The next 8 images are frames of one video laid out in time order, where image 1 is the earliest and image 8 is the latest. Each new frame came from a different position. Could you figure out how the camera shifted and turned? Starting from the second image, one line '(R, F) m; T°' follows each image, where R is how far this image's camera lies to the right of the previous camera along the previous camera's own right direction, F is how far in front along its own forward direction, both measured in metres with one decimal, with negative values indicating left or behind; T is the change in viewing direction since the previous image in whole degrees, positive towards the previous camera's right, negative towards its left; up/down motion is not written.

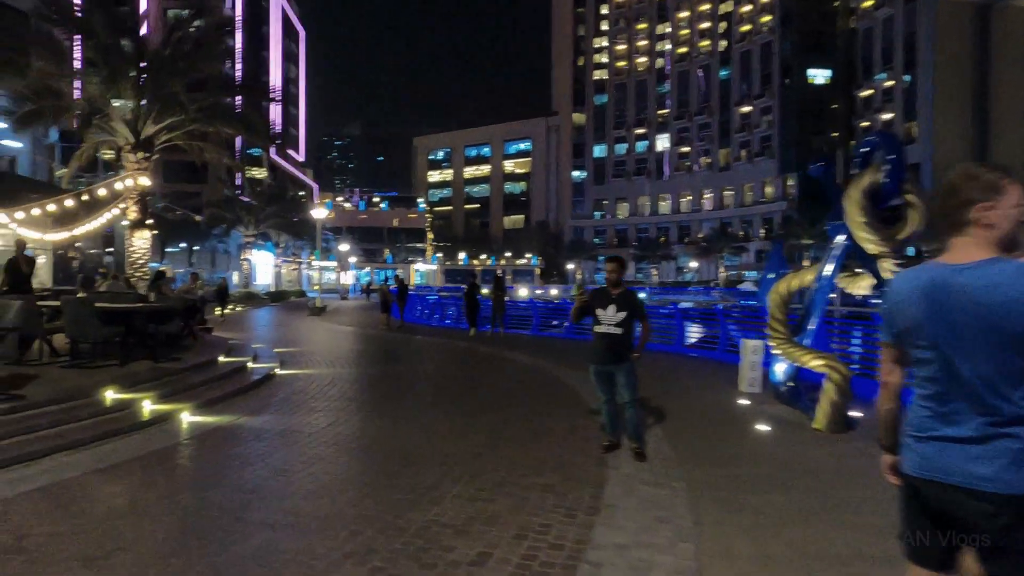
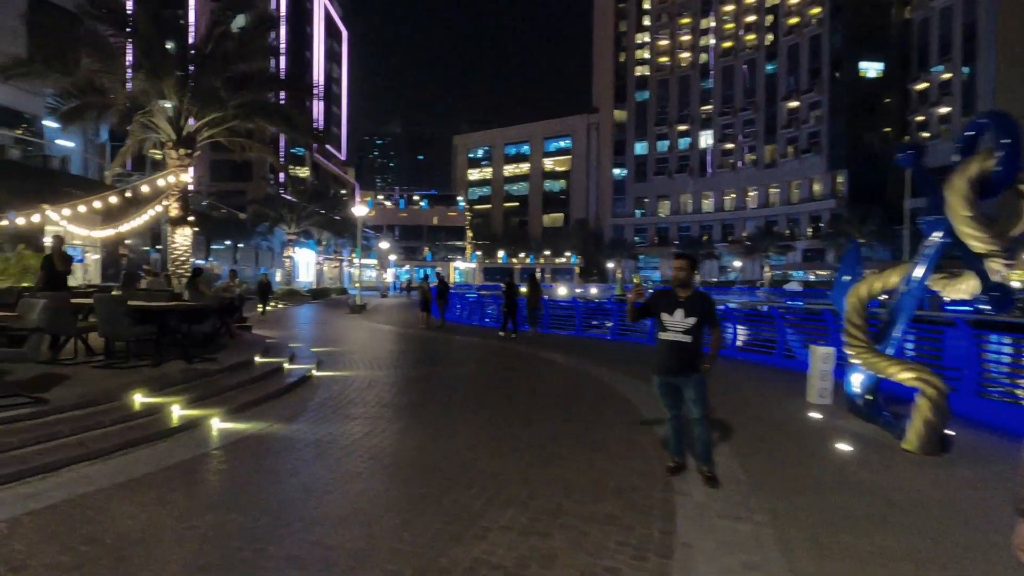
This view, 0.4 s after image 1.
(-0.1, +0.6) m; -3°
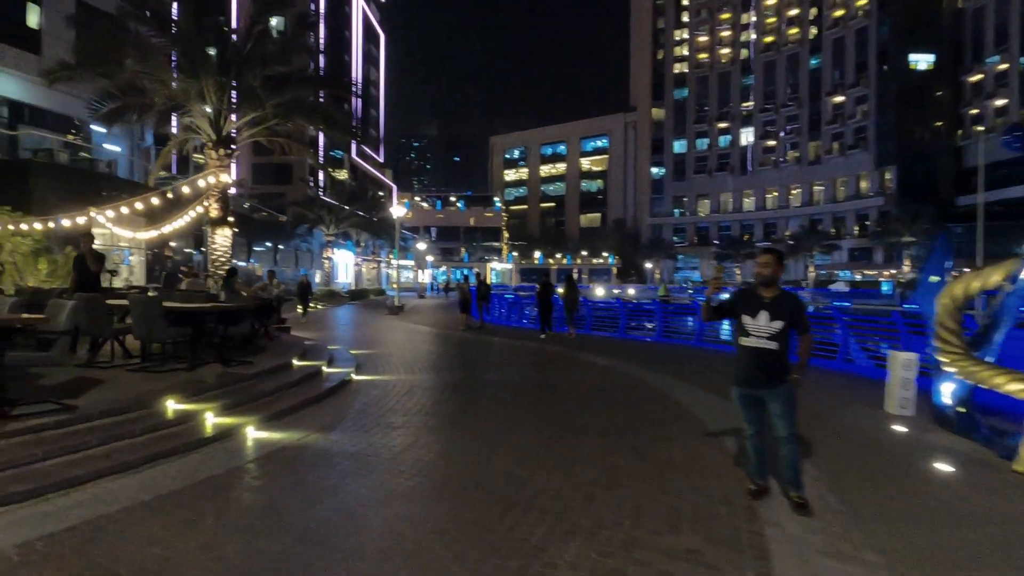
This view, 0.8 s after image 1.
(-0.2, +0.6) m; -3°
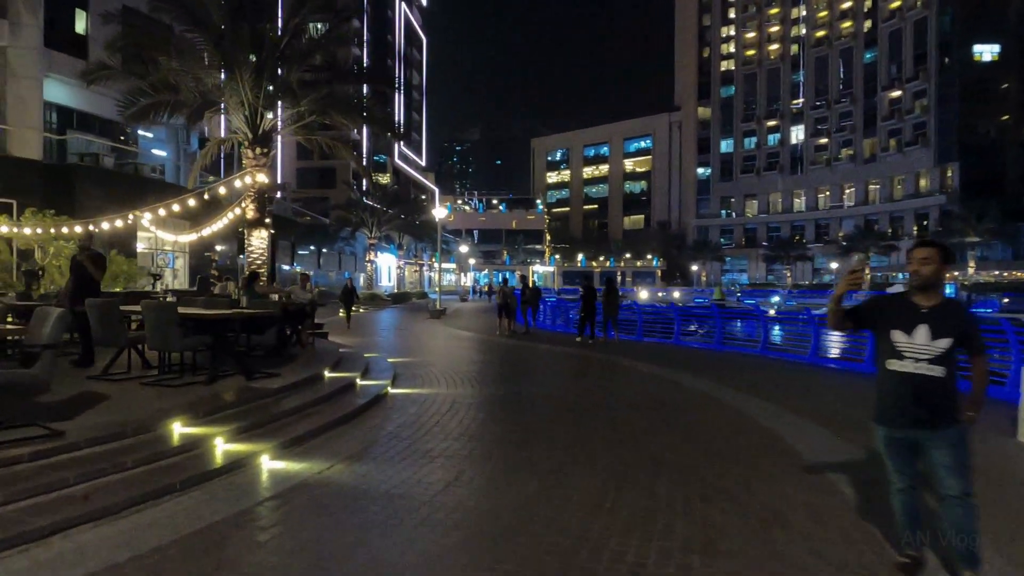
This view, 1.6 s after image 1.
(-0.2, +1.1) m; -4°
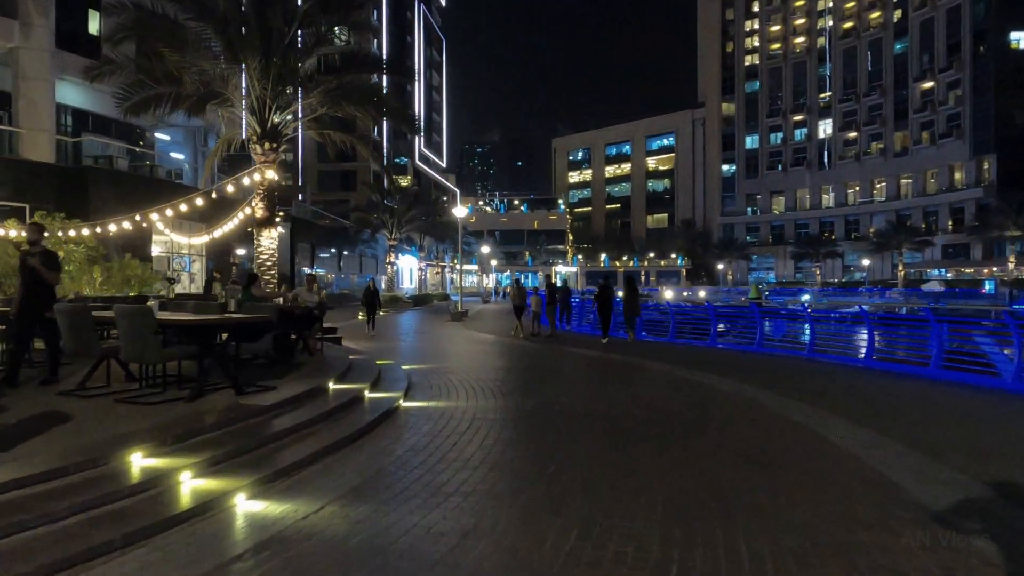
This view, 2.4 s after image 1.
(-0.1, +1.1) m; -2°
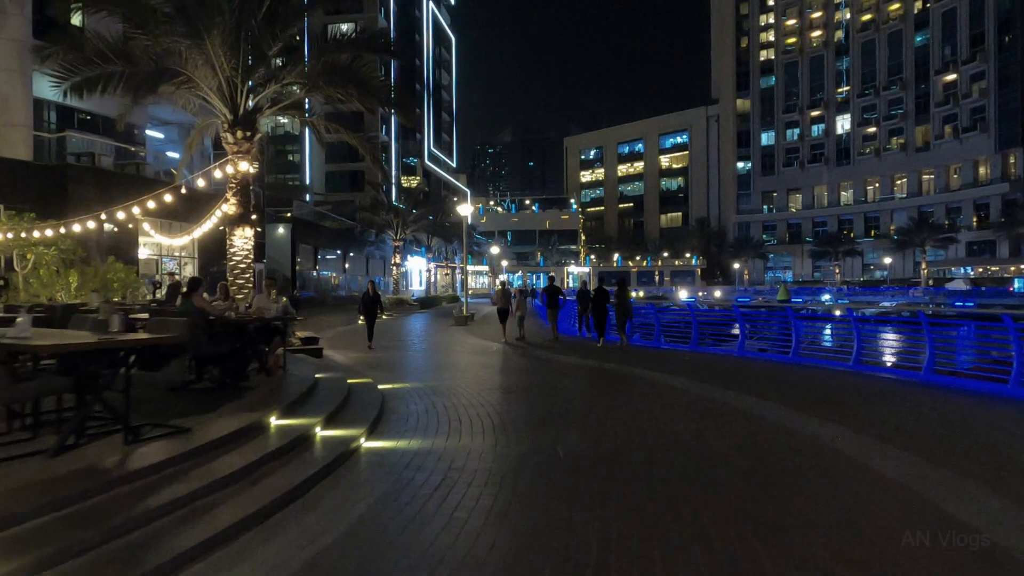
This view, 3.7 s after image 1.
(+0.2, +1.9) m; -1°
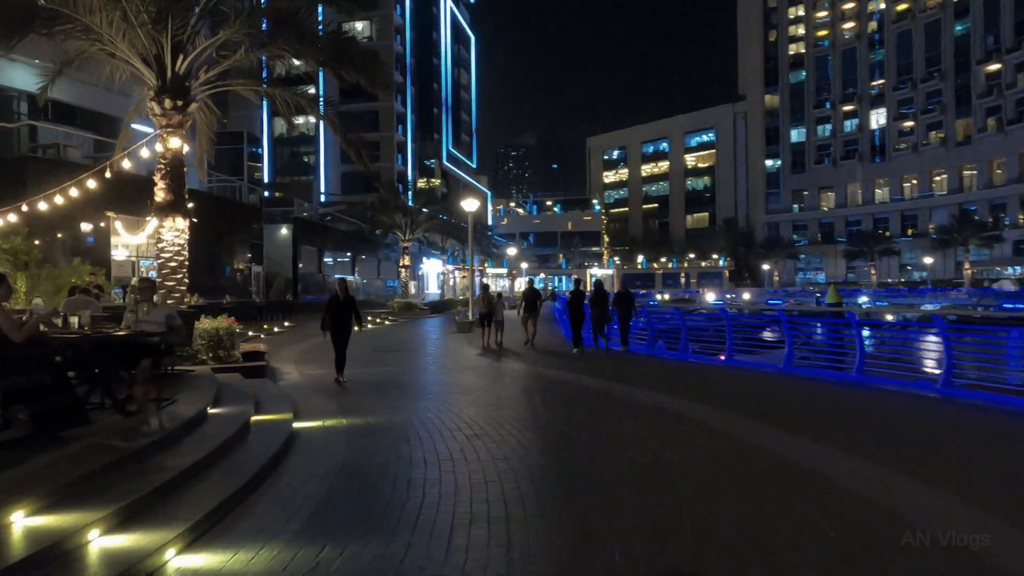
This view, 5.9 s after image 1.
(+0.6, +2.9) m; -2°
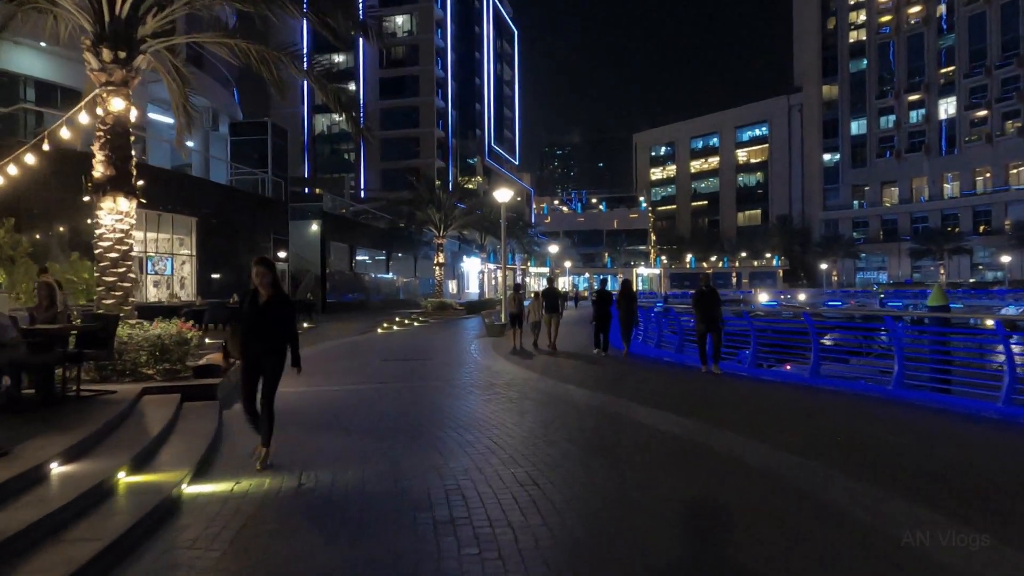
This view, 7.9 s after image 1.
(+0.3, +2.8) m; -4°
